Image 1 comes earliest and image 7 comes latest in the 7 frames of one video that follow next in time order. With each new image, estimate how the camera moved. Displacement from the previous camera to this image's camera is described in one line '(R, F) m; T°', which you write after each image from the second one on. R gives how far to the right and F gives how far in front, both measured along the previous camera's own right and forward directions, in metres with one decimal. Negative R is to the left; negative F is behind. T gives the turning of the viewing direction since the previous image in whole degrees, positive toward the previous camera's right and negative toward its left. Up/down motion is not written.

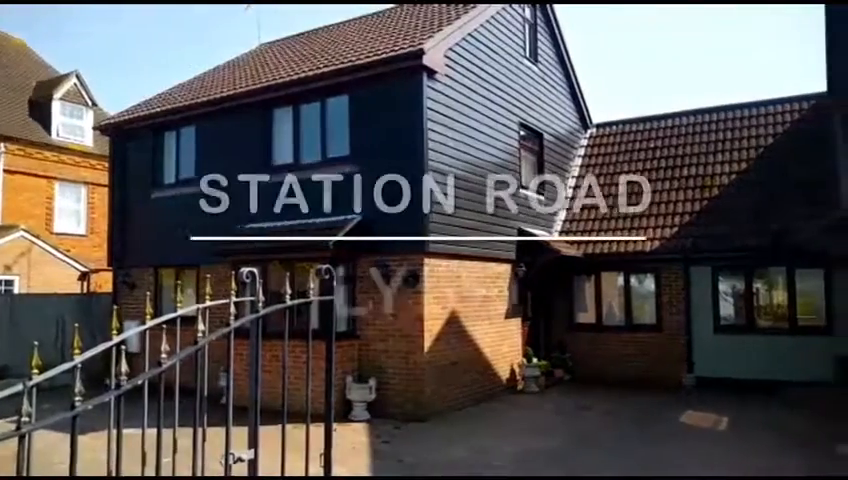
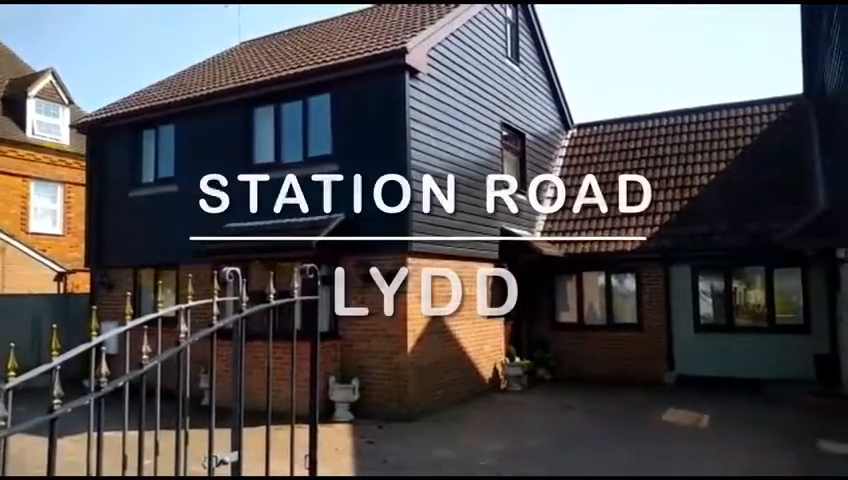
(0.0, 0.0) m; +2°
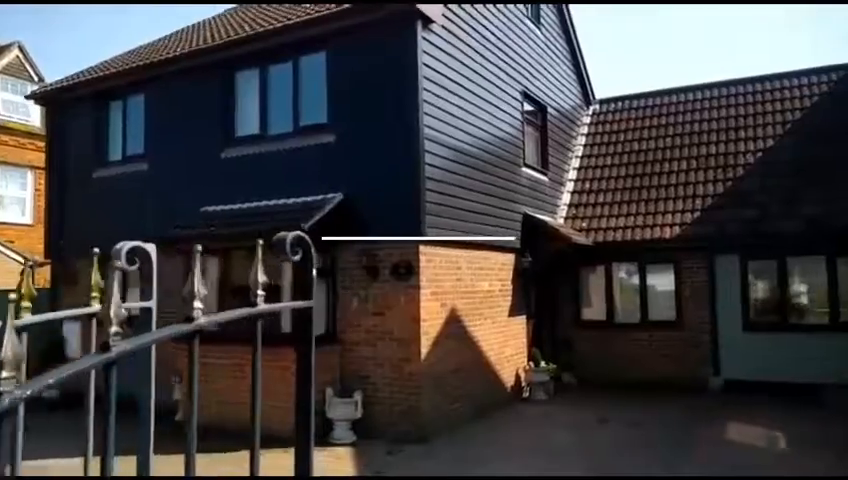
(-0.3, +1.7) m; 0°
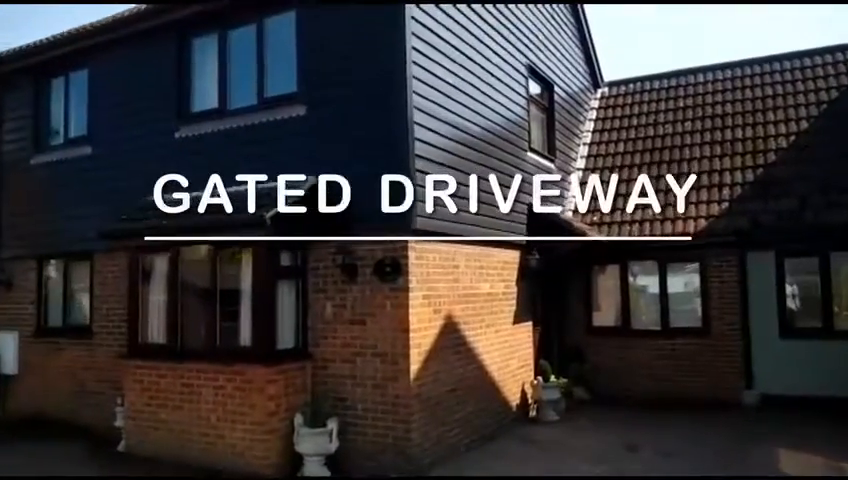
(0.0, +1.5) m; +1°
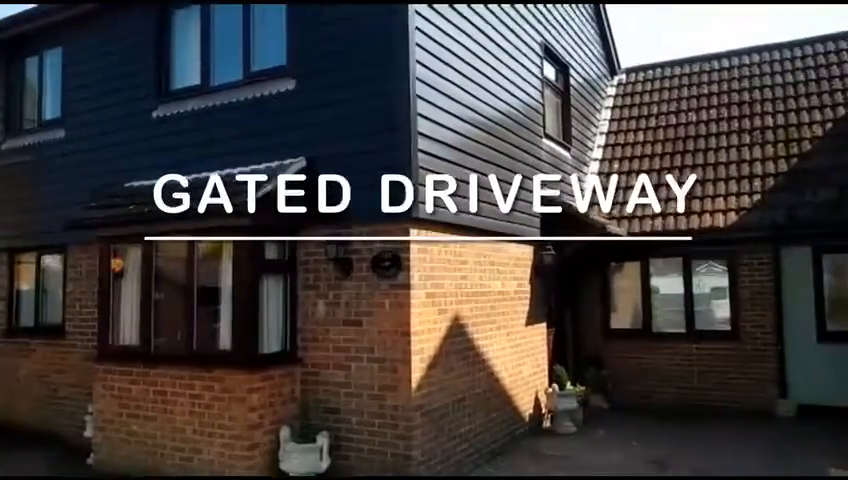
(0.0, +0.8) m; 0°
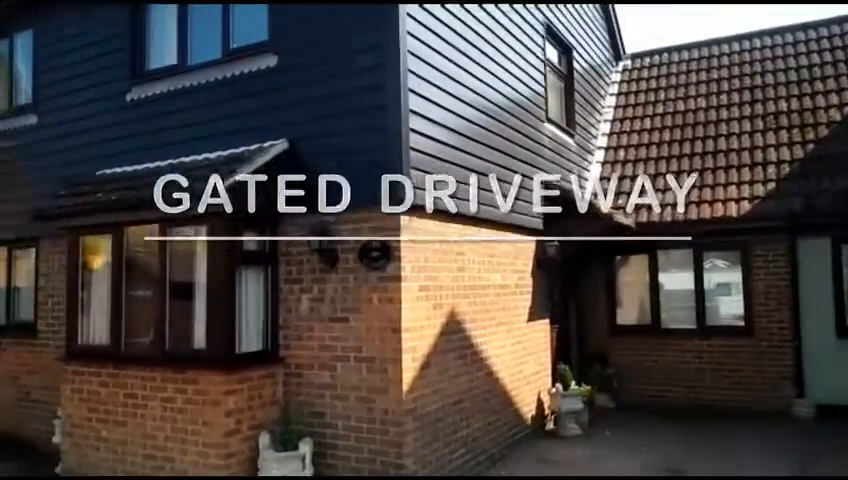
(+0.1, +0.5) m; 0°
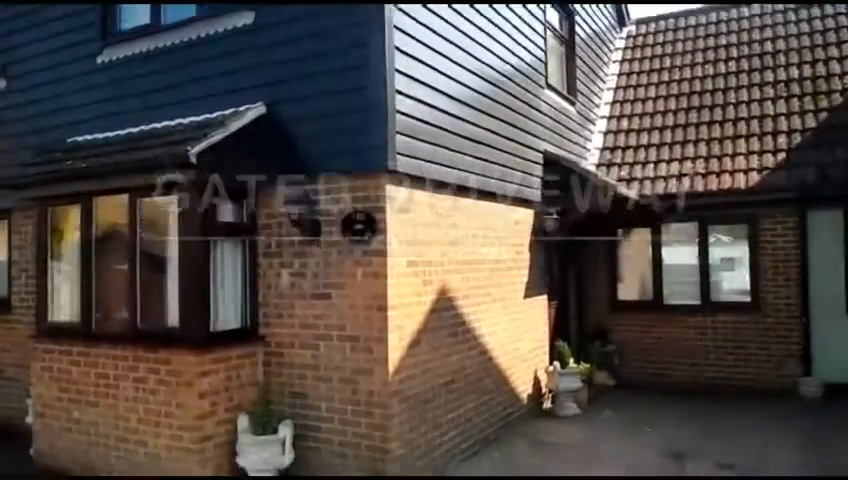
(+0.1, +0.4) m; 0°
